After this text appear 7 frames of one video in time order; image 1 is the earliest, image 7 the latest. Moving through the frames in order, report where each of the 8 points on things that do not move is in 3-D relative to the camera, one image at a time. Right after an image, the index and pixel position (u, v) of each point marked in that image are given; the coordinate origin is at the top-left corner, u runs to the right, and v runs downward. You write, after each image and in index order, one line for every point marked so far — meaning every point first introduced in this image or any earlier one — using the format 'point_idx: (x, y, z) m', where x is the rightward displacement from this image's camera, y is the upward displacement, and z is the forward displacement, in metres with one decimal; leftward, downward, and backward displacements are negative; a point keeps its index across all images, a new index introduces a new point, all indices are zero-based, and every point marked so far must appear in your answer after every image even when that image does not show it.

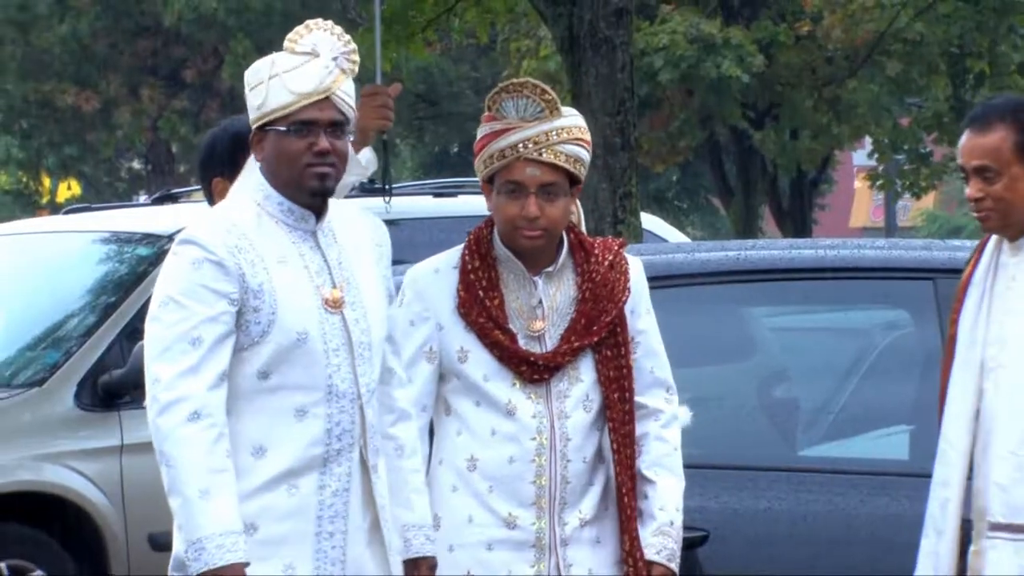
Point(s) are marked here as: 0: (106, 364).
0: (-1.1, -0.2, +4.5) m
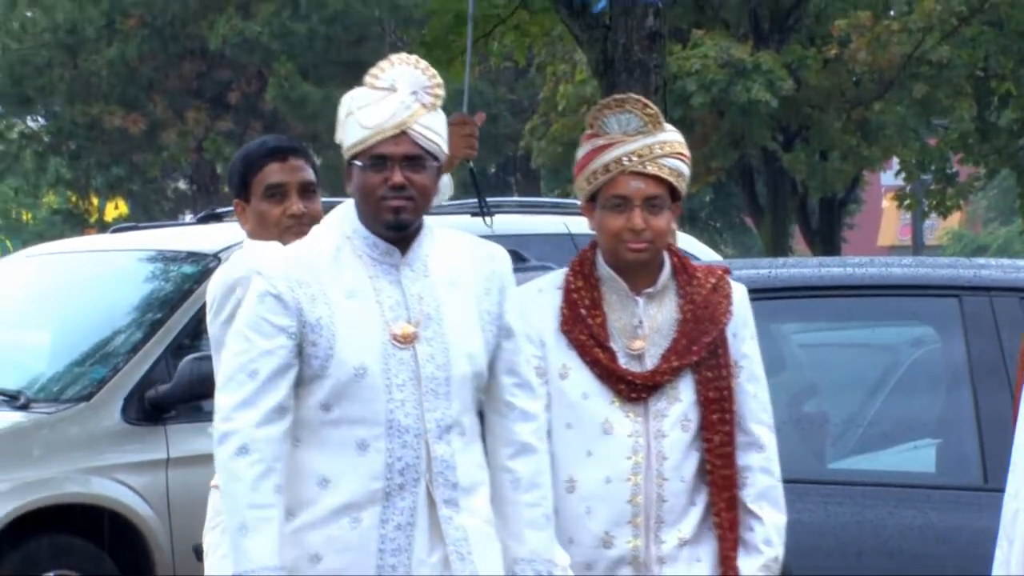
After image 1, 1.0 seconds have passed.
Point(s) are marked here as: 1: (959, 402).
0: (-1.0, -0.3, +4.6) m
1: (+0.9, -0.2, +3.3) m
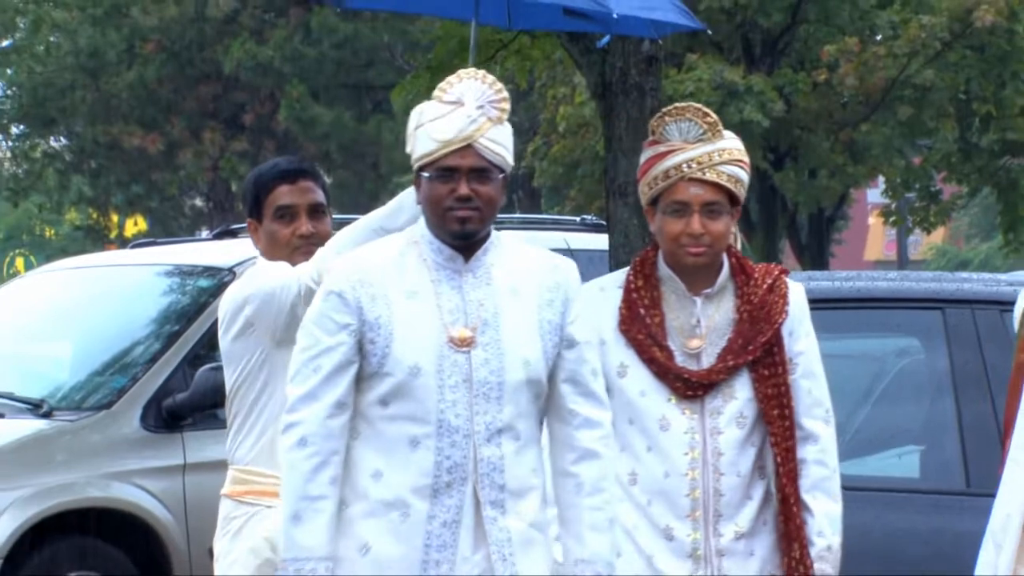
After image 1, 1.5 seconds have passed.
0: (-1.0, -0.3, +4.8) m
1: (+0.9, -0.3, +3.5) m
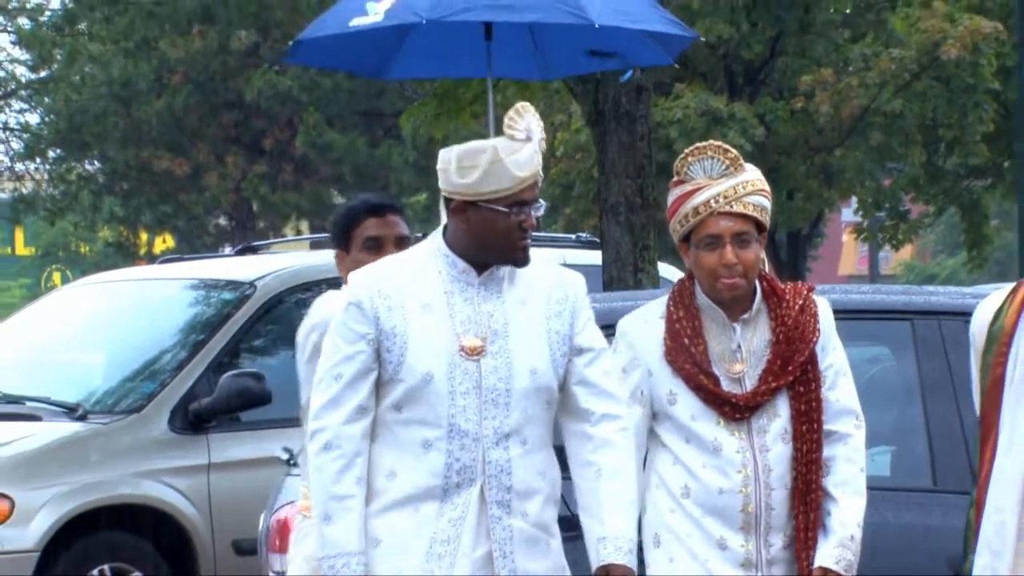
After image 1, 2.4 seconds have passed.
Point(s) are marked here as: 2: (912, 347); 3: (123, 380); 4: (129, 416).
0: (-1.0, -0.3, +5.2) m
1: (+0.9, -0.3, +3.9) m
2: (+0.9, -0.1, +4.0) m
3: (-1.2, -0.3, +5.2) m
4: (-1.2, -0.4, +5.1) m
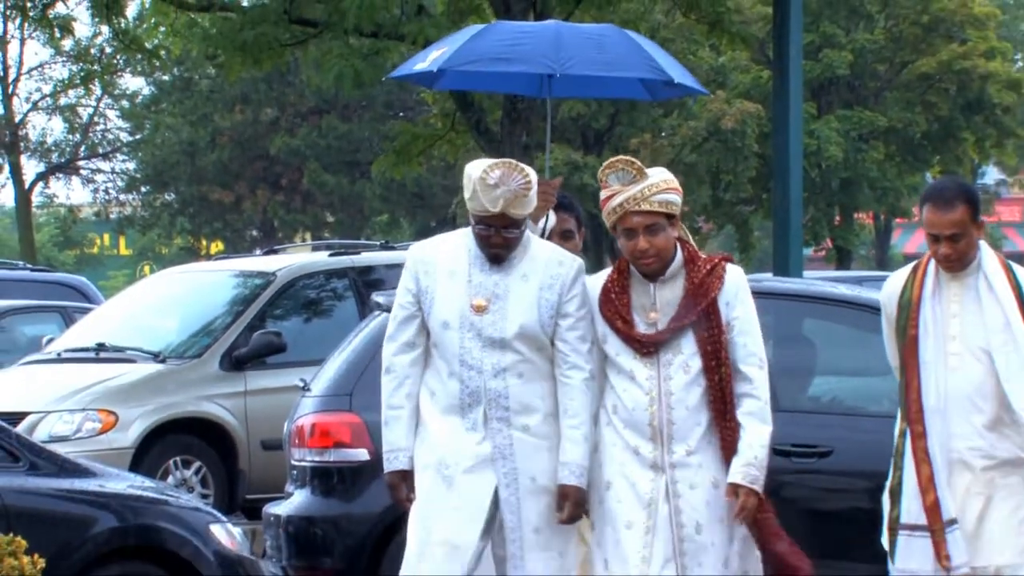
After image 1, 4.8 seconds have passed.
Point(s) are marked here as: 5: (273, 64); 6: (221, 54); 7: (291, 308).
0: (-1.3, -0.3, +7.9) m
1: (+0.6, -0.2, +6.6) m
2: (+0.6, -0.1, +6.7) m
3: (-1.6, -0.2, +7.9) m
4: (-1.5, -0.3, +7.8) m
5: (-1.8, +1.7, +12.6) m
6: (-2.2, +1.8, +12.4) m
7: (-1.4, -0.1, +10.1) m
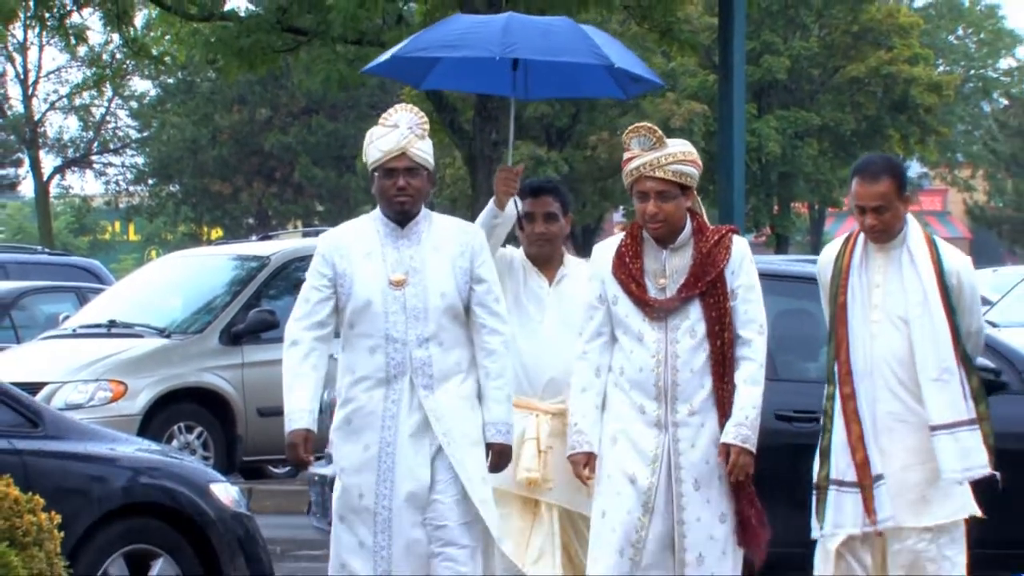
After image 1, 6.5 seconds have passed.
0: (-1.5, -0.2, +8.7) m
1: (+0.4, -0.2, +7.5) m
2: (+0.5, 0.0, +7.5) m
3: (-1.7, -0.1, +8.8) m
4: (-1.7, -0.3, +8.6) m
5: (-2.0, +1.8, +13.5) m
6: (-2.4, +1.9, +13.2) m
7: (-1.5, 0.0, +11.0) m
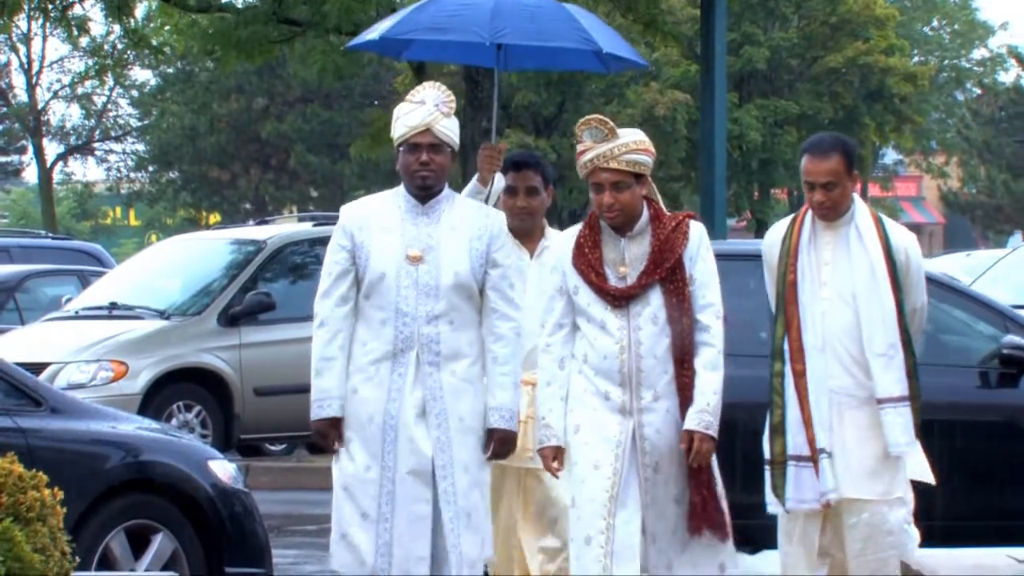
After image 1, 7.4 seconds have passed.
0: (-1.5, -0.1, +9.0) m
1: (+0.4, -0.1, +7.7) m
2: (+0.4, +0.1, +7.8) m
3: (-1.8, -0.1, +9.0) m
4: (-1.7, -0.2, +8.9) m
5: (-2.1, +1.9, +13.7) m
6: (-2.4, +2.0, +13.5) m
7: (-1.6, +0.1, +11.3) m
